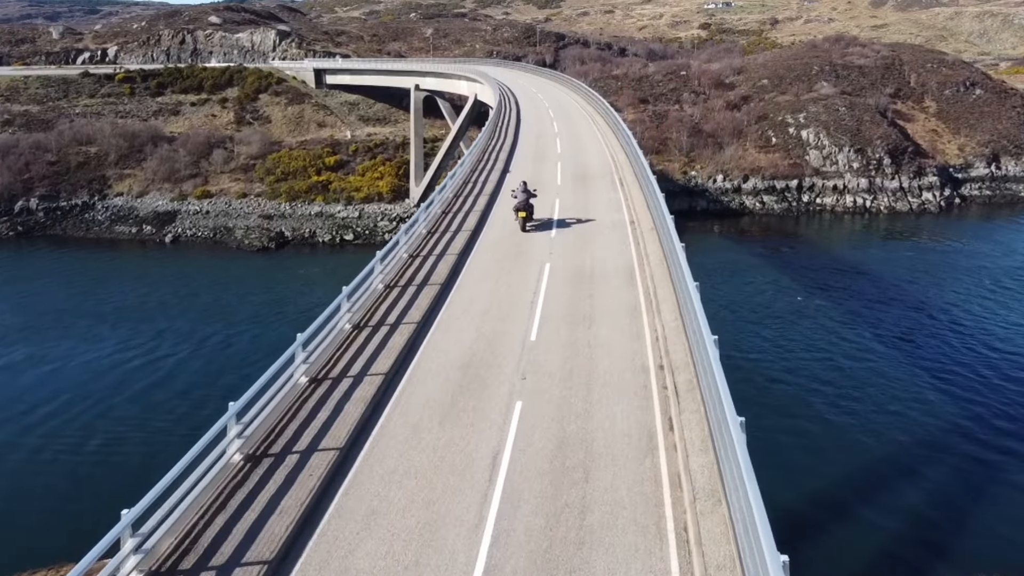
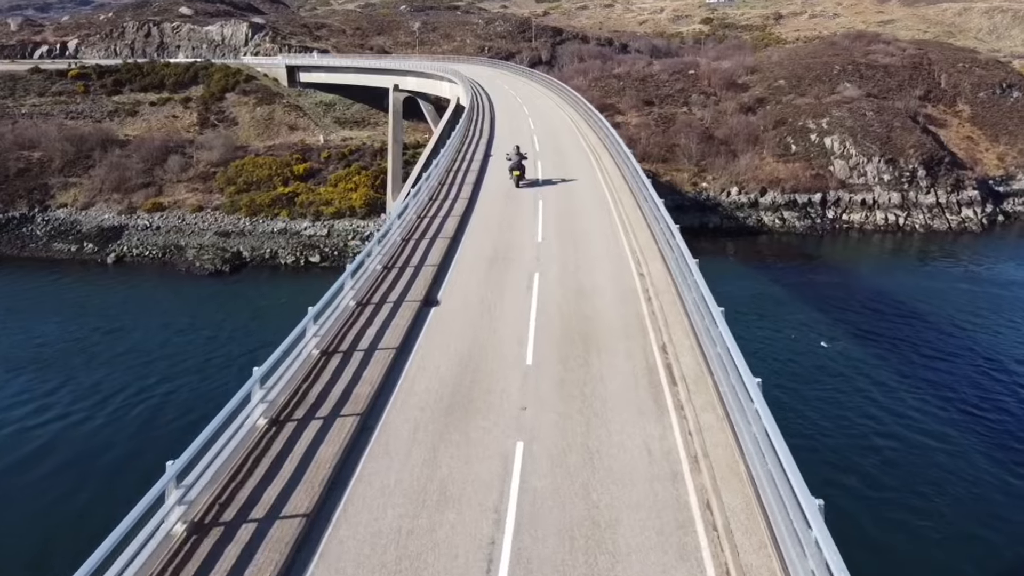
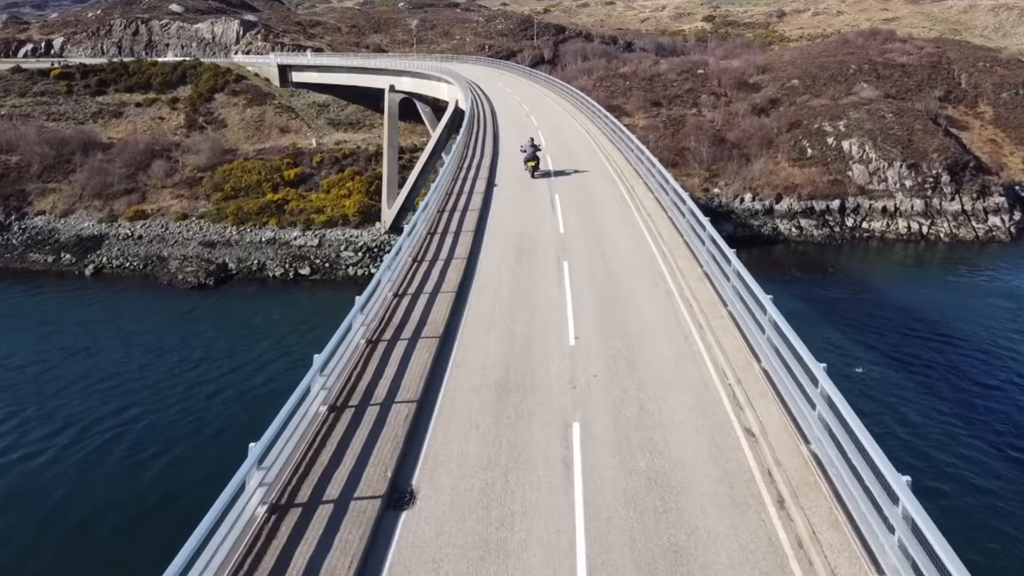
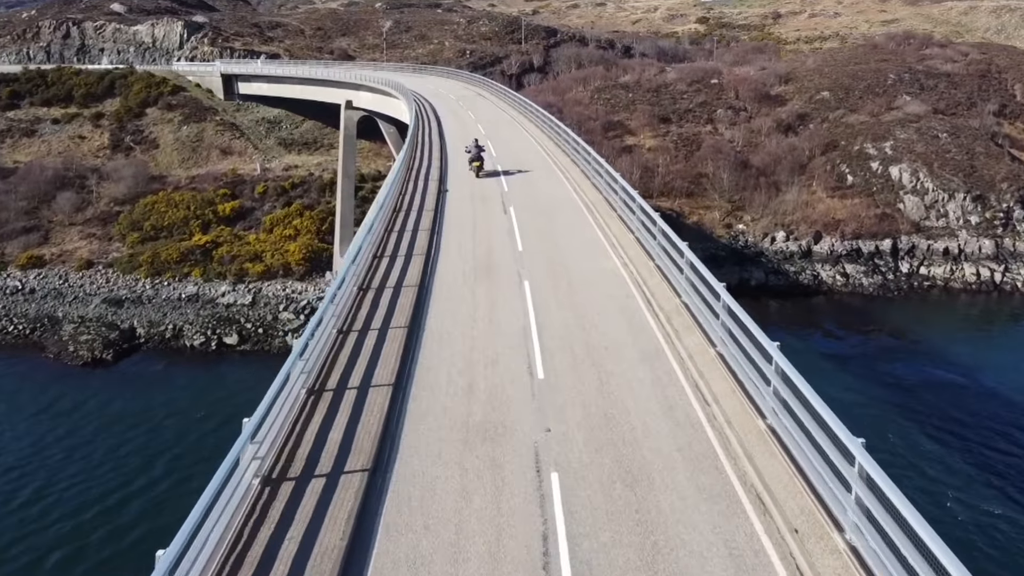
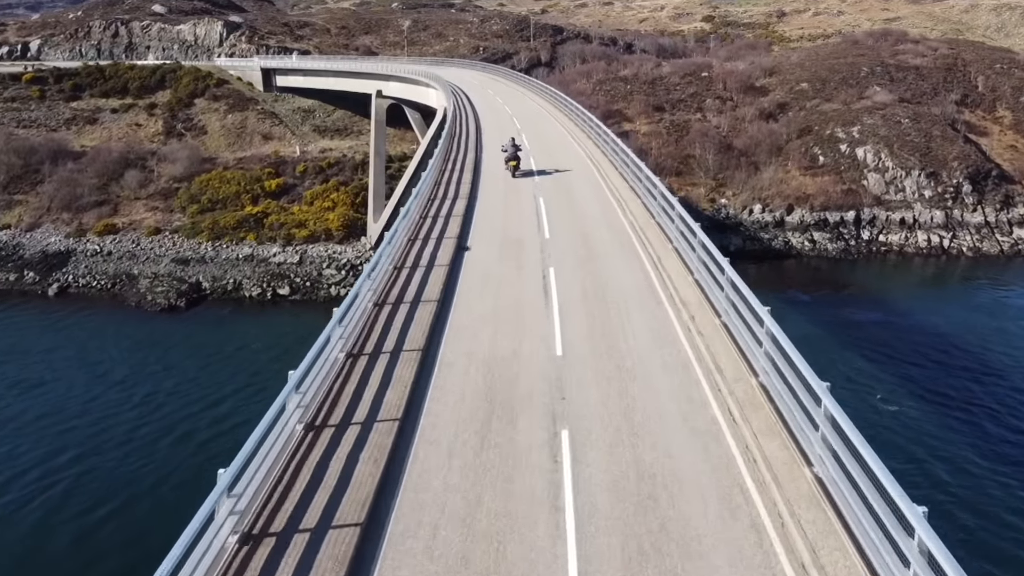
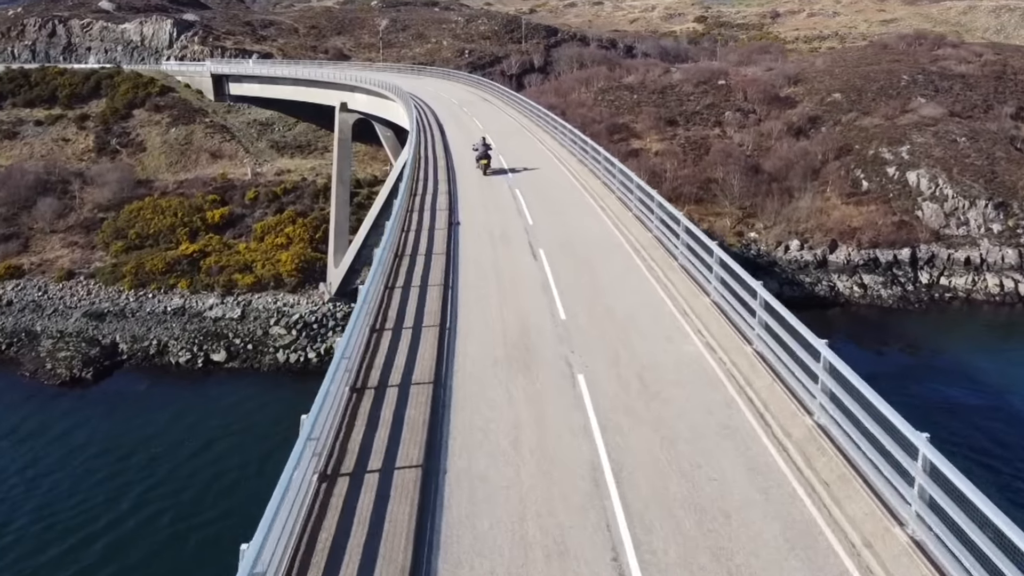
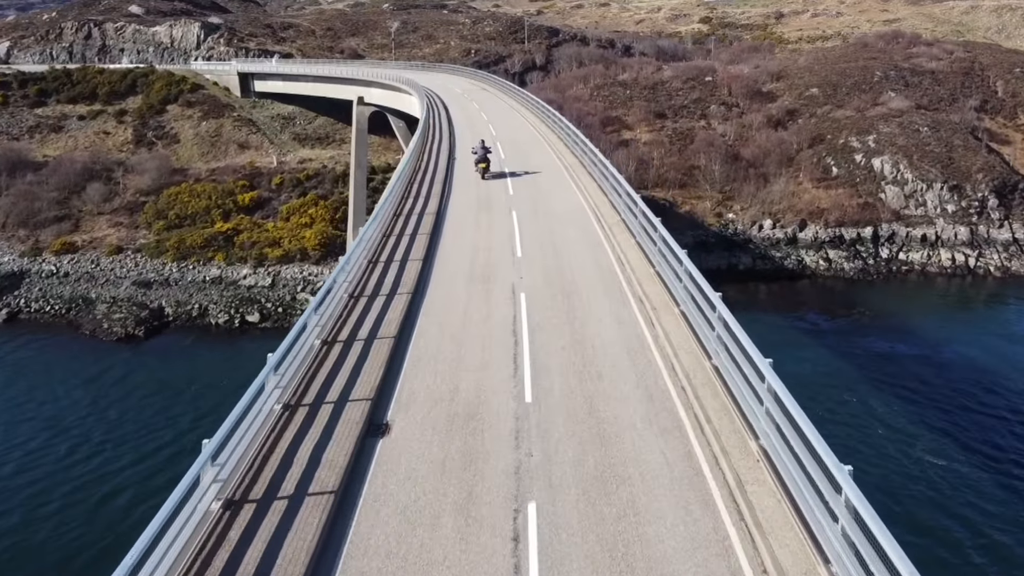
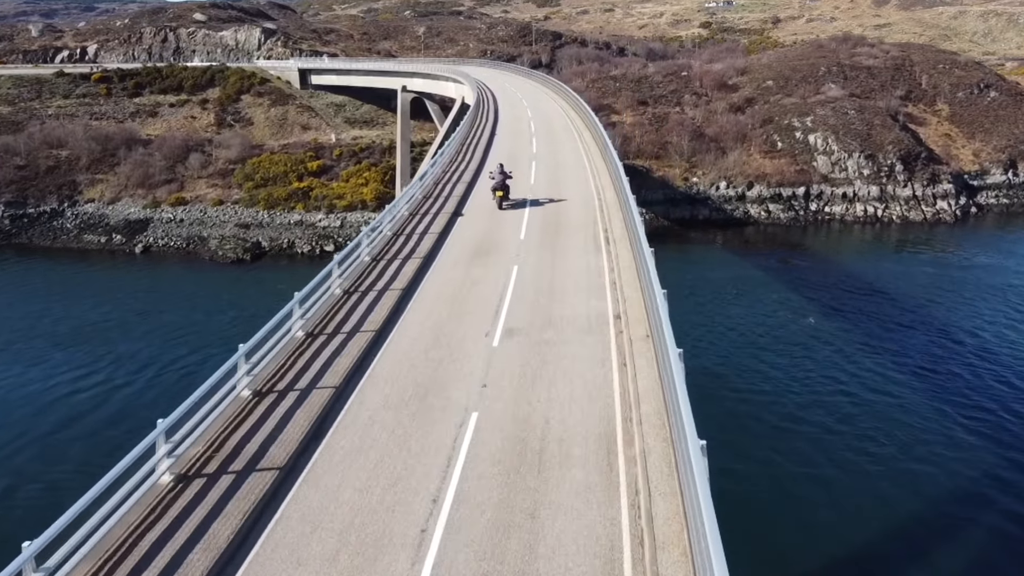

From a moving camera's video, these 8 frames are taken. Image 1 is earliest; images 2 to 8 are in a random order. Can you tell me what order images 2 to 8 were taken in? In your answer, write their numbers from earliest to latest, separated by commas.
8, 2, 3, 5, 7, 4, 6
